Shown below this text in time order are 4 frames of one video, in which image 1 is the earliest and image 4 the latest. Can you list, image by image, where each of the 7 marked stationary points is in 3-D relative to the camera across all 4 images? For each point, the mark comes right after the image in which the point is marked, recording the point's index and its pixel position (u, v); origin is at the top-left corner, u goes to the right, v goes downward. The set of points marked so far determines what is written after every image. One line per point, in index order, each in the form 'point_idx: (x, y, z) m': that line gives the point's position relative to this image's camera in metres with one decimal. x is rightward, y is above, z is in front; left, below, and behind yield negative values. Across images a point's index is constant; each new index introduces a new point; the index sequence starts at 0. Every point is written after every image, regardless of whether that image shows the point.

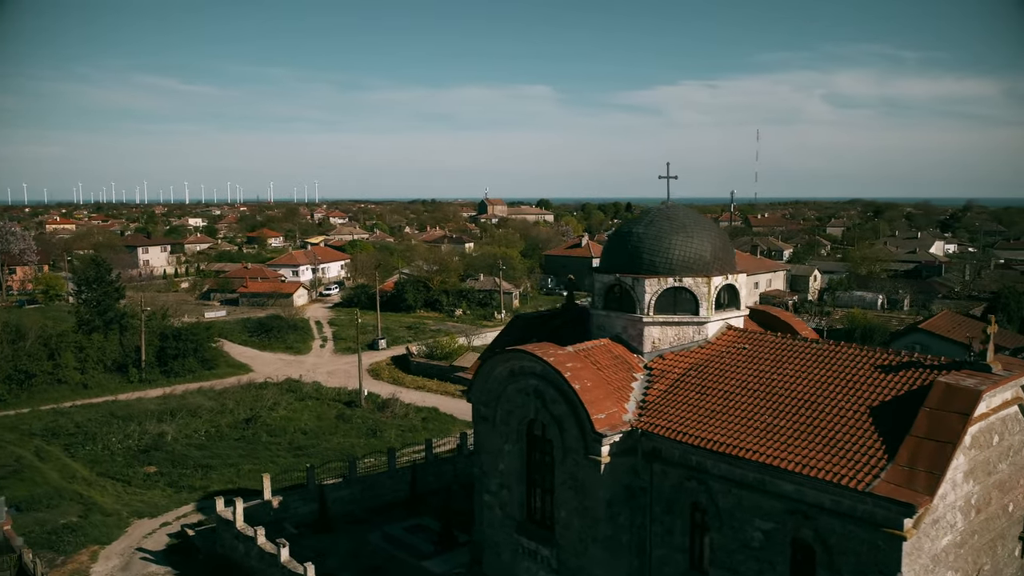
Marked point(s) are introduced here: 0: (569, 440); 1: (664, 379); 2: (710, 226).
0: (+0.6, -1.6, +6.8) m
1: (+1.7, -1.0, +7.2) m
2: (+2.4, +0.8, +7.9) m
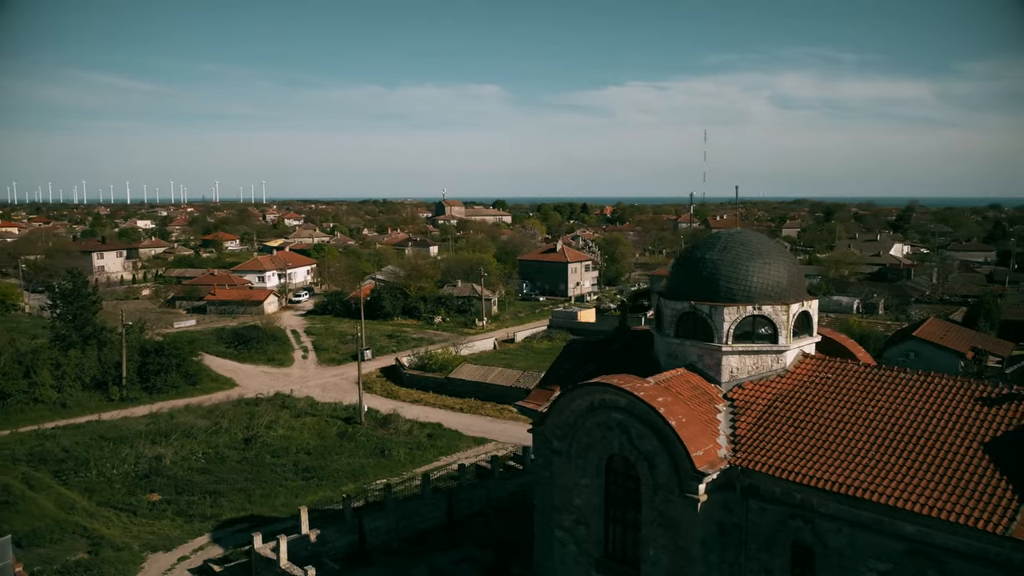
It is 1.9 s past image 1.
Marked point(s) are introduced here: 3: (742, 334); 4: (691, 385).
0: (+1.5, -1.9, +6.6) m
1: (+2.6, -1.3, +7.0) m
2: (+3.3, +0.4, +7.8) m
3: (+2.7, -0.5, +7.5) m
4: (+2.0, -1.1, +7.3) m
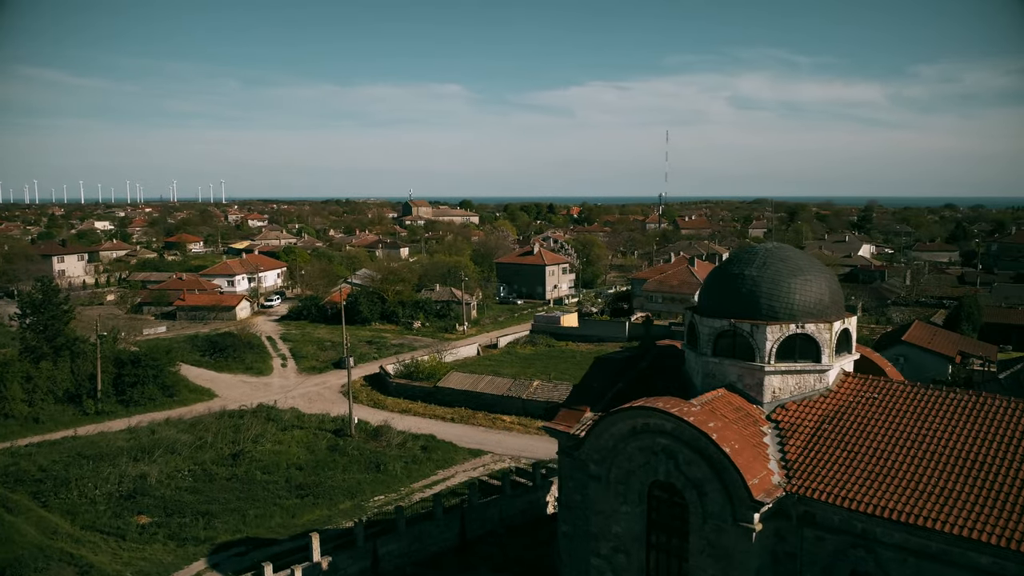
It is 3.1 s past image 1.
0: (+2.0, -2.1, +6.4) m
1: (+3.0, -1.5, +6.8) m
2: (+3.7, +0.2, +7.6) m
3: (+3.0, -0.7, +7.3) m
4: (+2.4, -1.3, +7.0) m
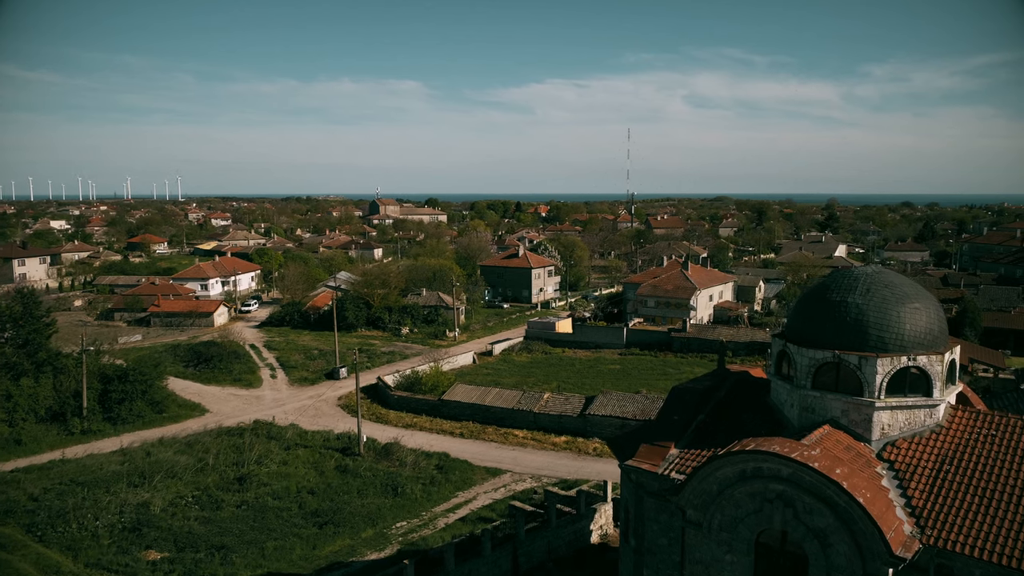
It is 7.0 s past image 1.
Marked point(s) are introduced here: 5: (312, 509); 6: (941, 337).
0: (+3.0, -2.5, +5.9) m
1: (+4.0, -1.8, +6.4) m
2: (+4.6, -0.1, +7.2) m
3: (+4.0, -1.0, +6.8) m
4: (+3.4, -1.6, +6.6) m
5: (-4.9, -5.3, +15.6) m
6: (+4.6, -0.5, +7.0) m
